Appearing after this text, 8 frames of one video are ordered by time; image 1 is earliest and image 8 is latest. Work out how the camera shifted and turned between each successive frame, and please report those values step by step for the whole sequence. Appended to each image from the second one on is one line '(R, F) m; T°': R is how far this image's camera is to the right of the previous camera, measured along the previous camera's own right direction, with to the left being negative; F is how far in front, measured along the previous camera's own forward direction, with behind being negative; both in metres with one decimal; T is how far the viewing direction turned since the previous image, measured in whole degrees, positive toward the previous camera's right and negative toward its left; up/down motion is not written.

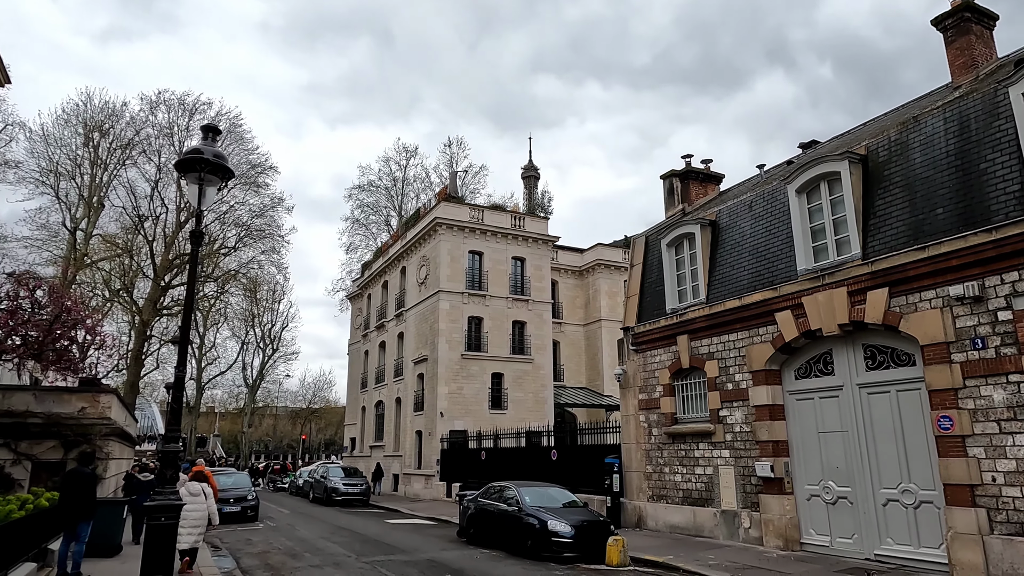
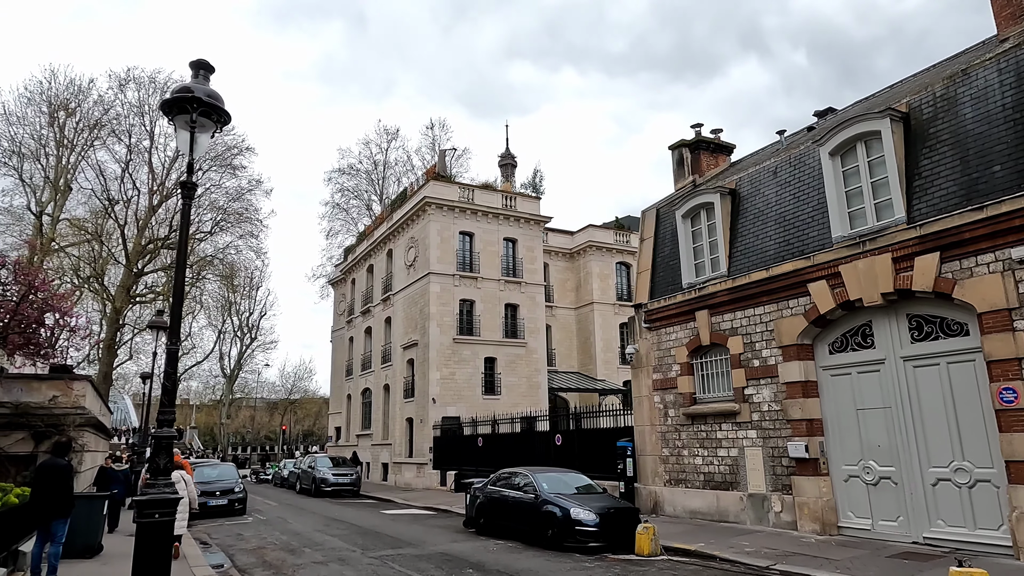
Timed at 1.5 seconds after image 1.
(-0.7, +1.0) m; +2°
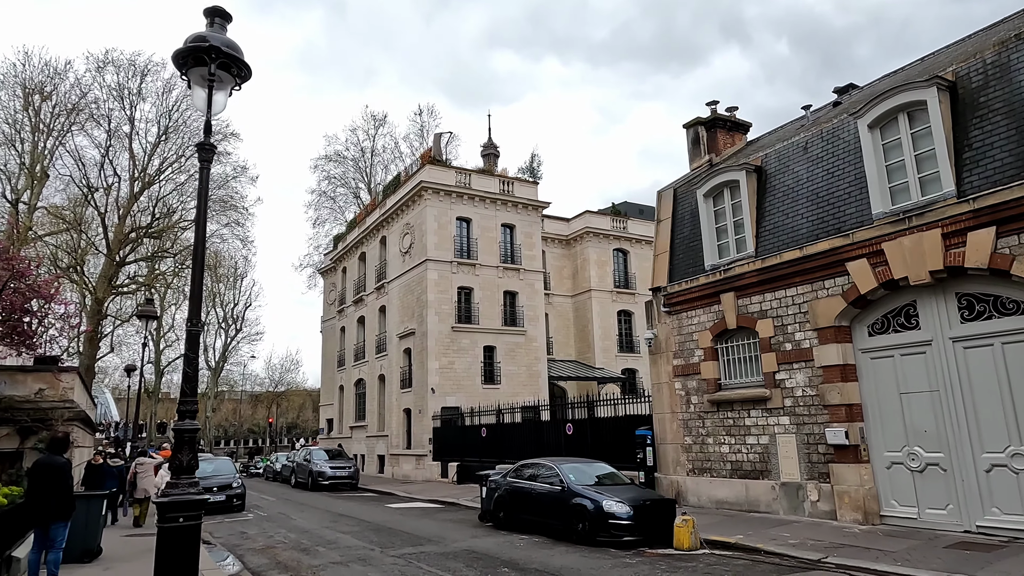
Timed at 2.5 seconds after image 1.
(-0.7, +0.7) m; +1°
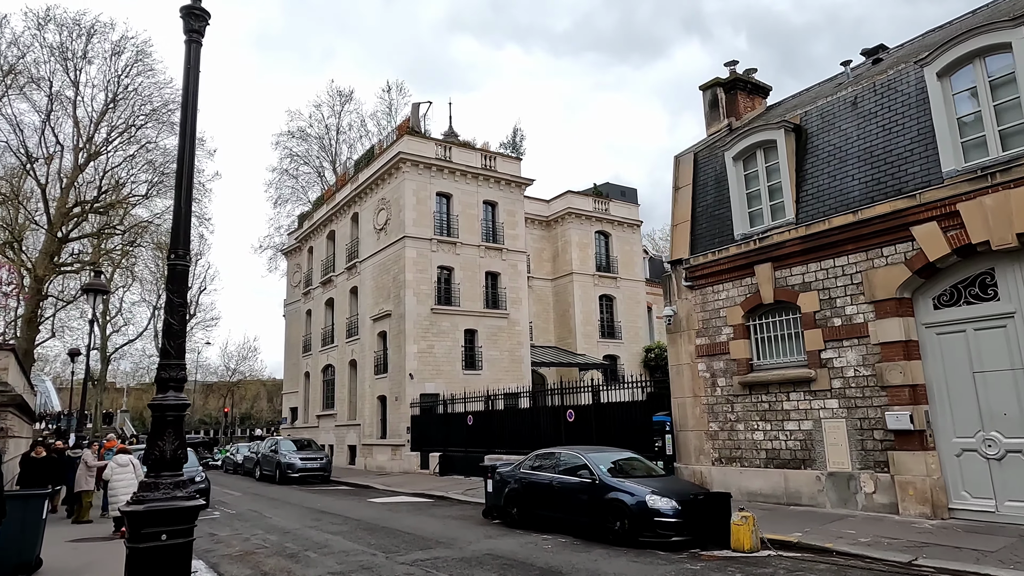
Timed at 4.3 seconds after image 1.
(-1.0, +1.6) m; +4°
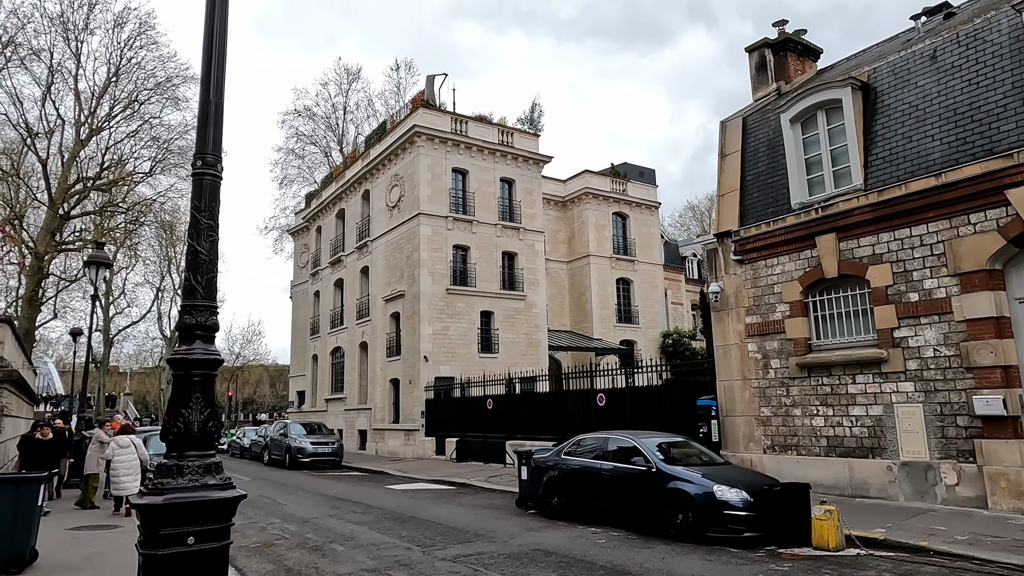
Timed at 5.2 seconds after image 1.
(-0.6, +1.0) m; 0°
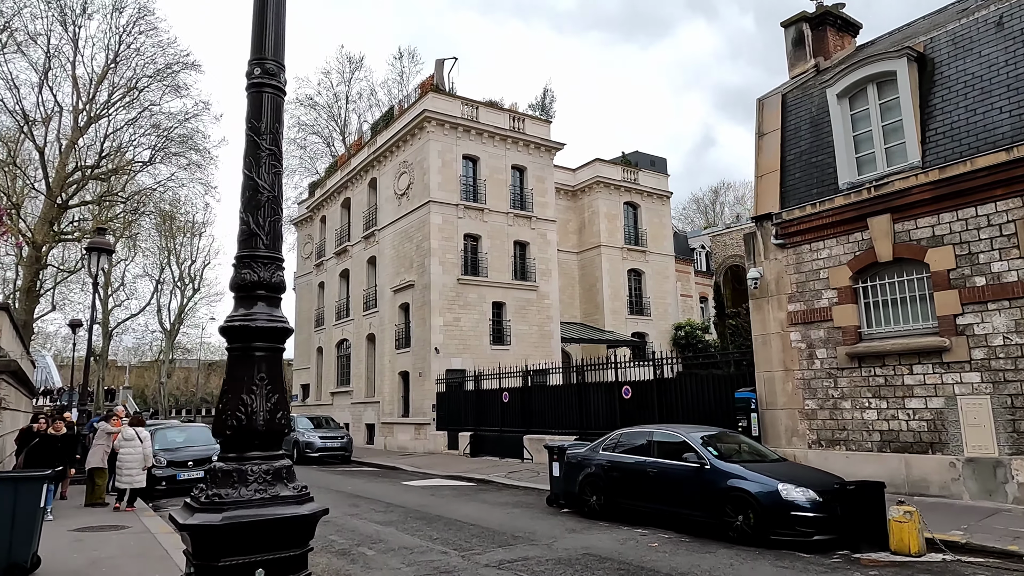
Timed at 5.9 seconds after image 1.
(-0.5, +0.7) m; 0°
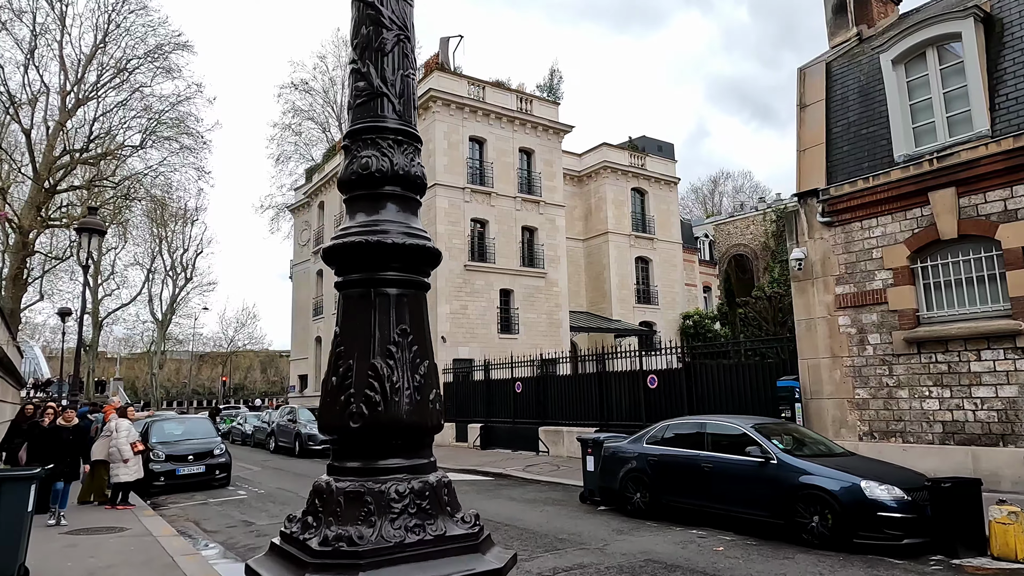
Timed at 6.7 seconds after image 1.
(-0.6, +0.9) m; +1°
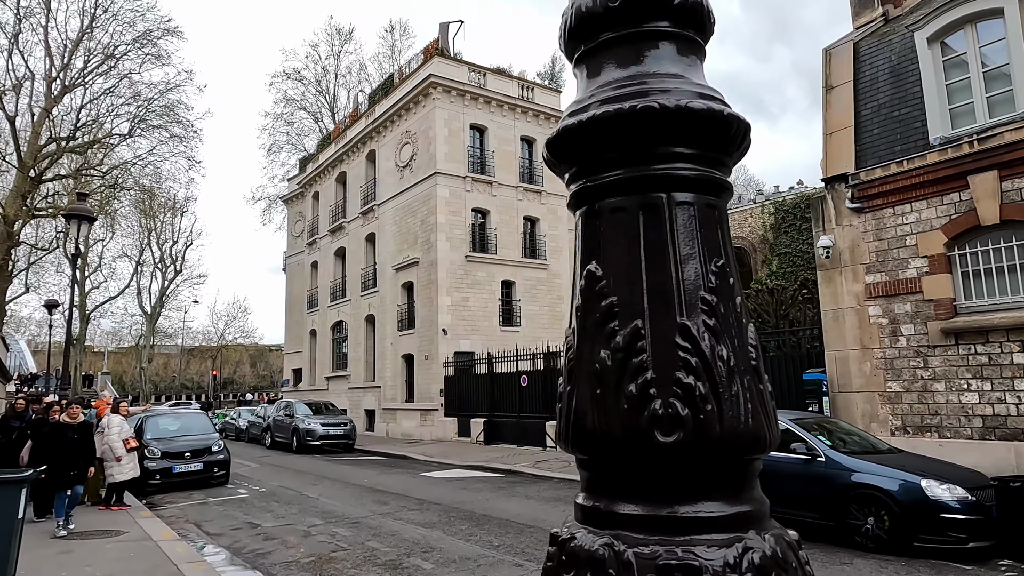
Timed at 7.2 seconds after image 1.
(-0.4, +0.5) m; +1°
